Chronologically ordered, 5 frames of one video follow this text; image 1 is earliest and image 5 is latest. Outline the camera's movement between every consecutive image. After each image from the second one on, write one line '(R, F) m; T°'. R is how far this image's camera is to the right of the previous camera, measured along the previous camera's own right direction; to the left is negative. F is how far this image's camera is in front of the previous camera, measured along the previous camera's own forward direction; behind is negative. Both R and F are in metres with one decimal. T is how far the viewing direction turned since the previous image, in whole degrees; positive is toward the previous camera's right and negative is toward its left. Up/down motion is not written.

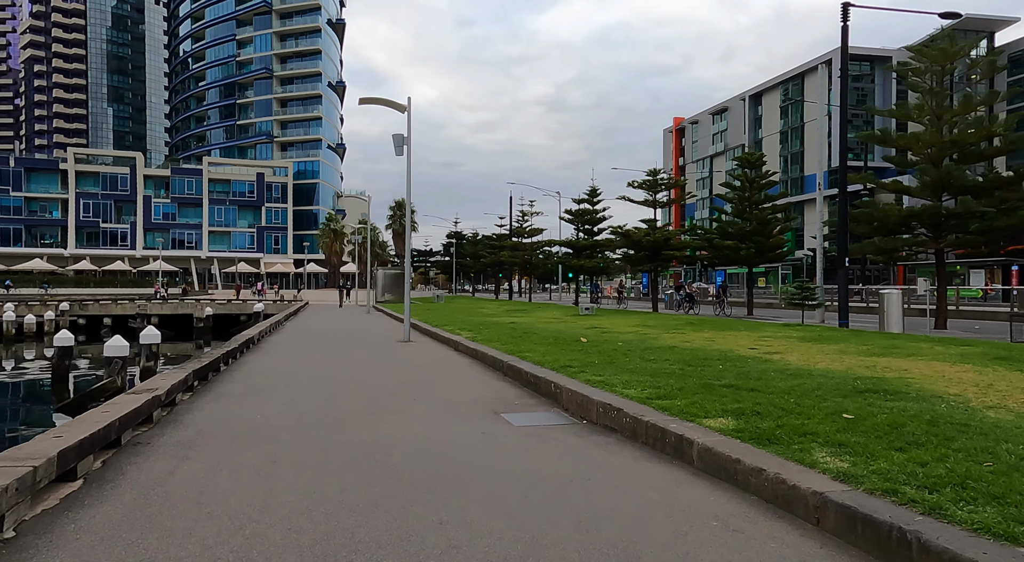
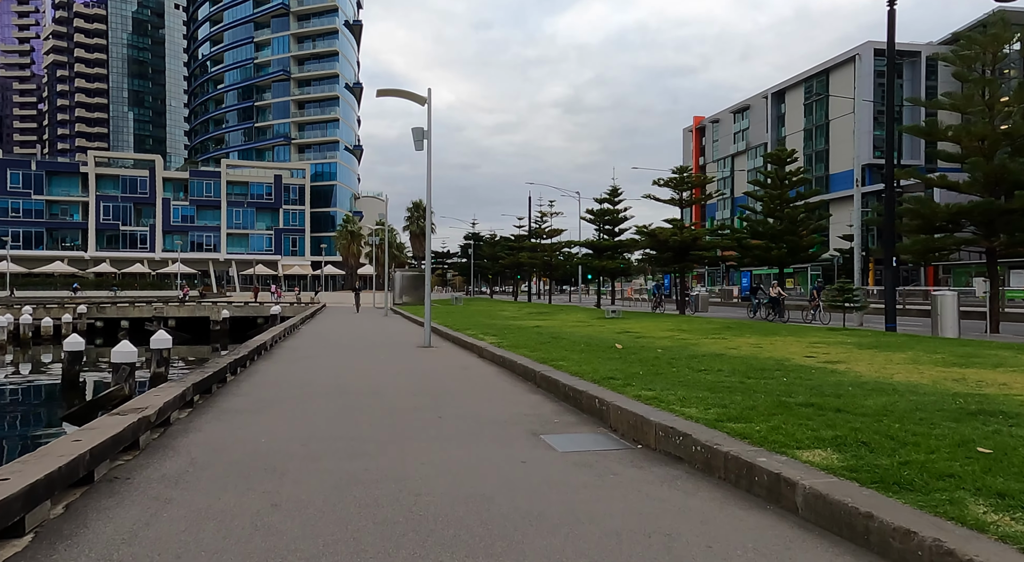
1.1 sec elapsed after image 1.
(-0.3, +1.0) m; -1°
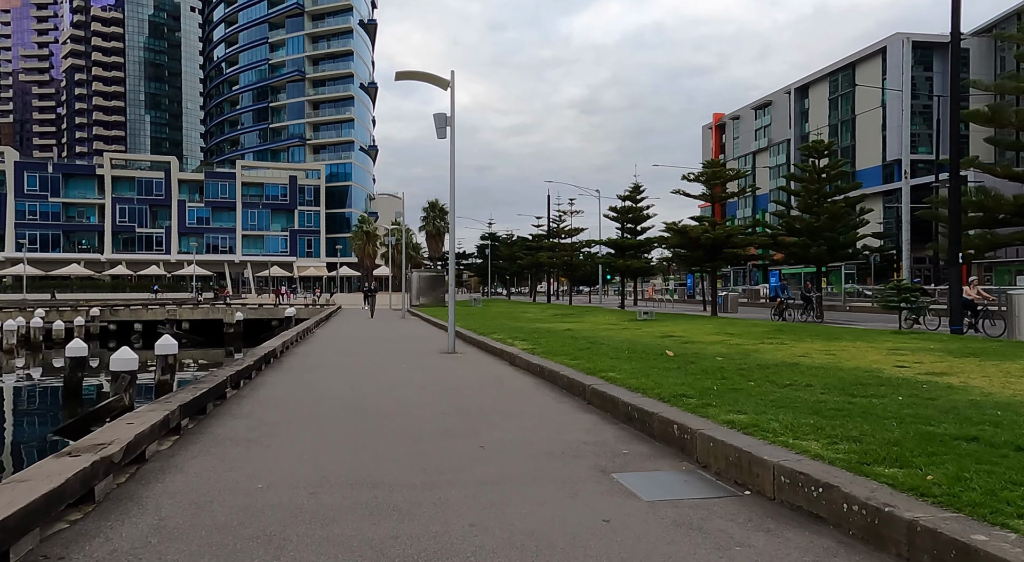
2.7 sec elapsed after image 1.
(-0.4, +1.5) m; -1°
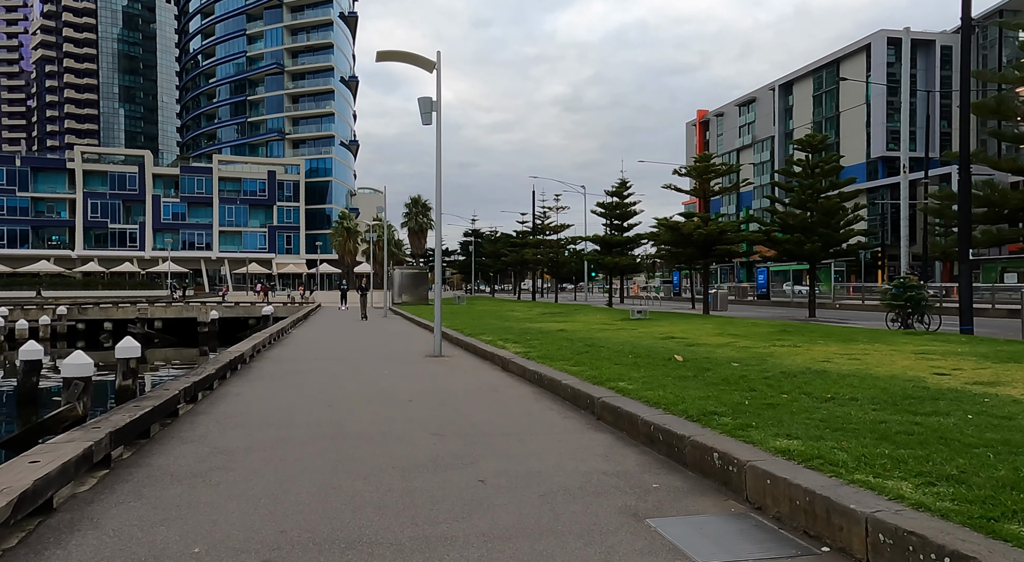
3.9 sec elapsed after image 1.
(-0.2, +1.1) m; +2°
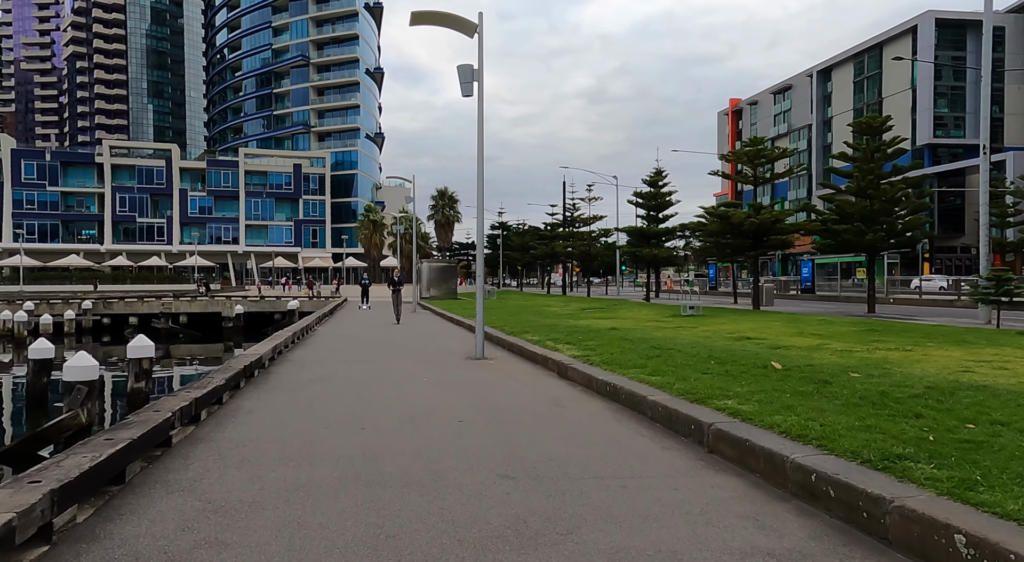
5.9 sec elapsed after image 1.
(-0.5, +1.7) m; -2°
